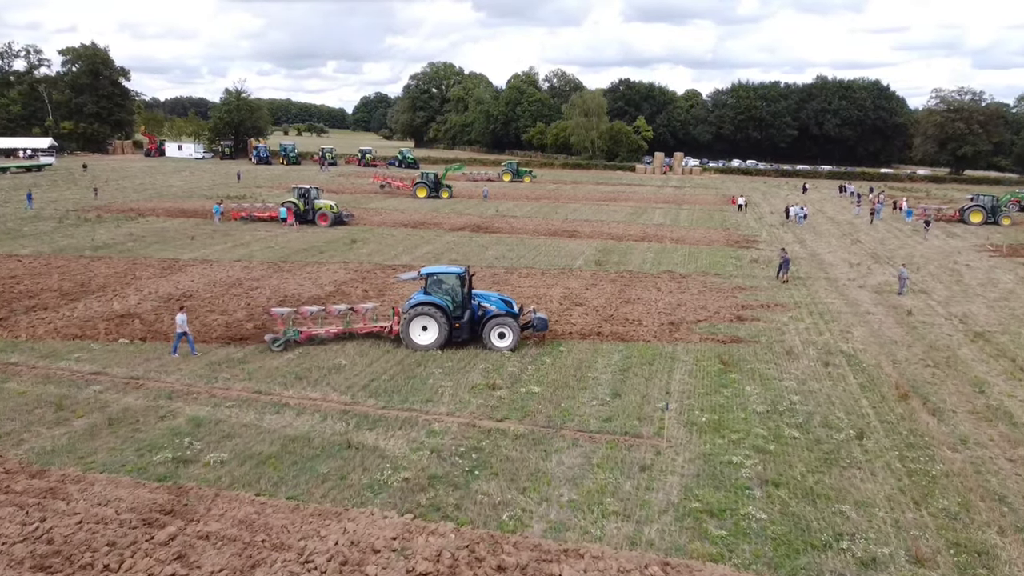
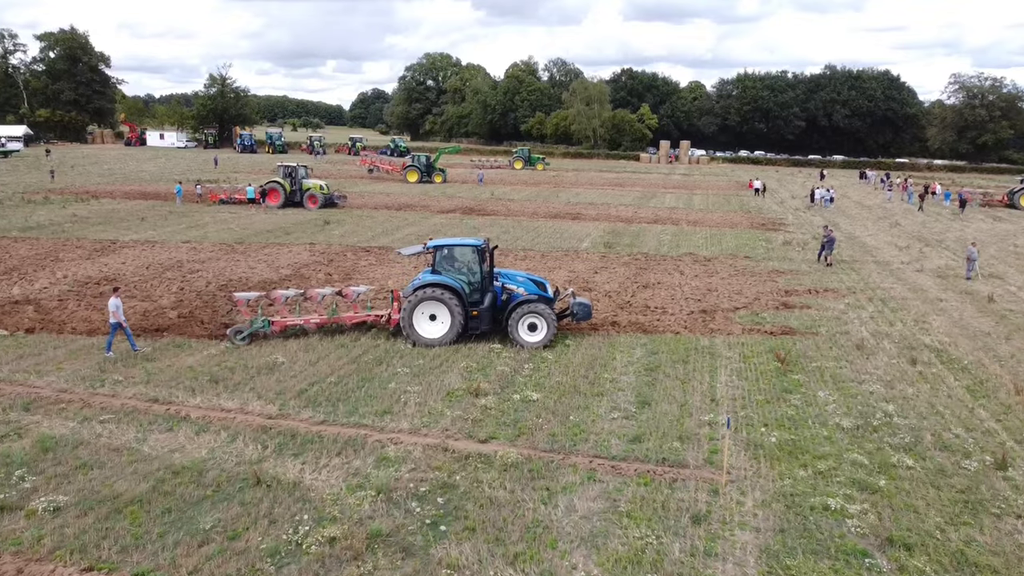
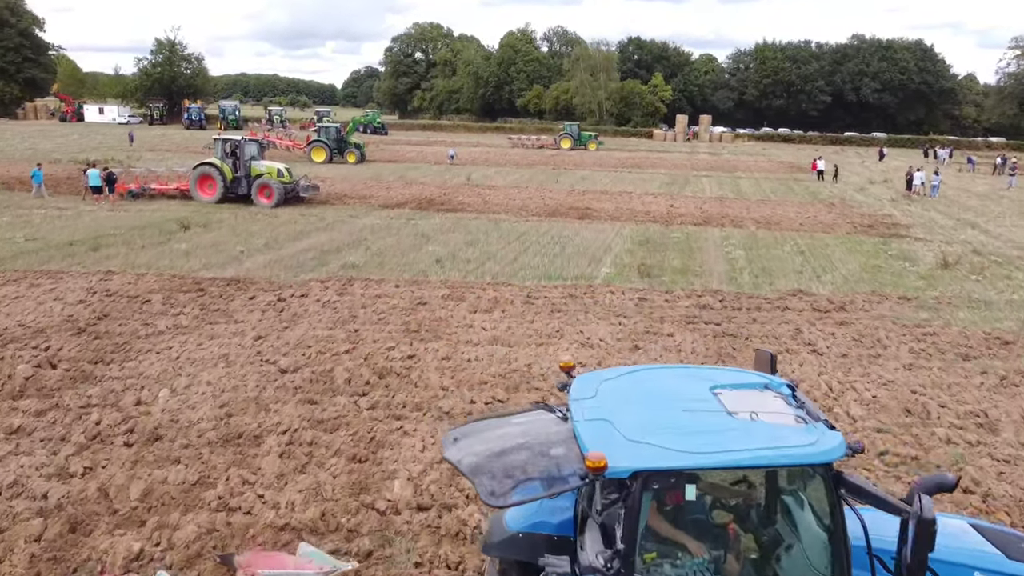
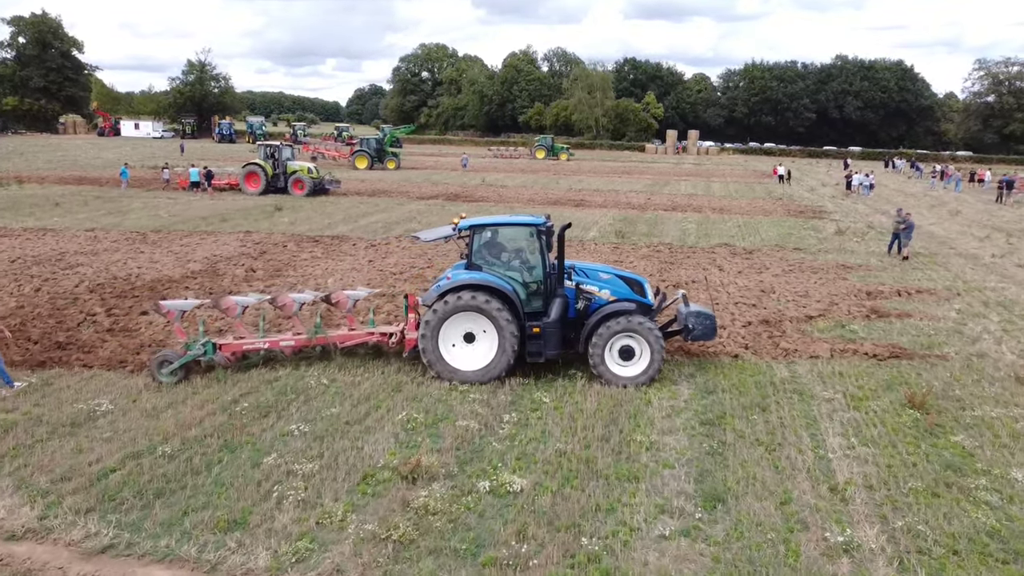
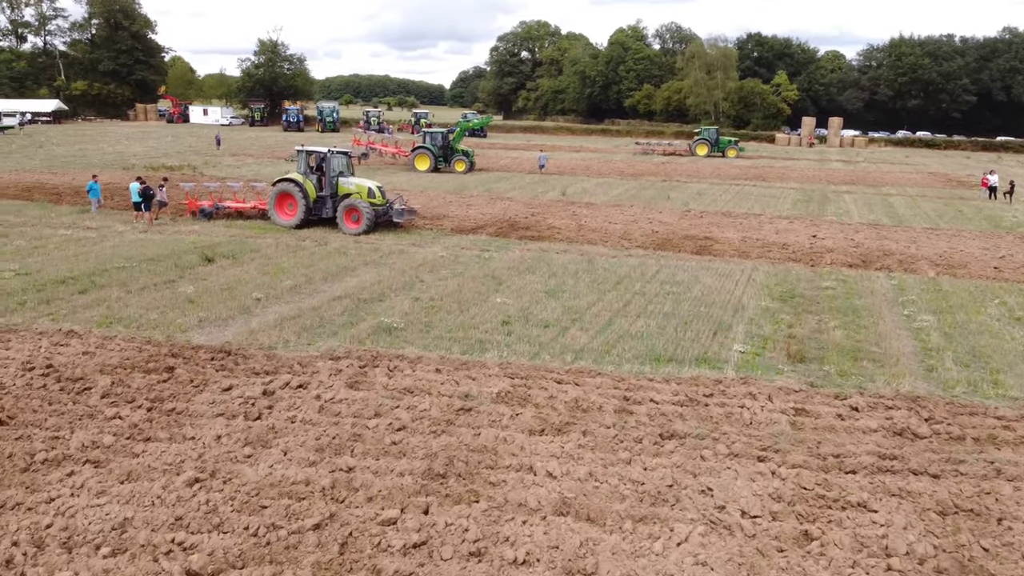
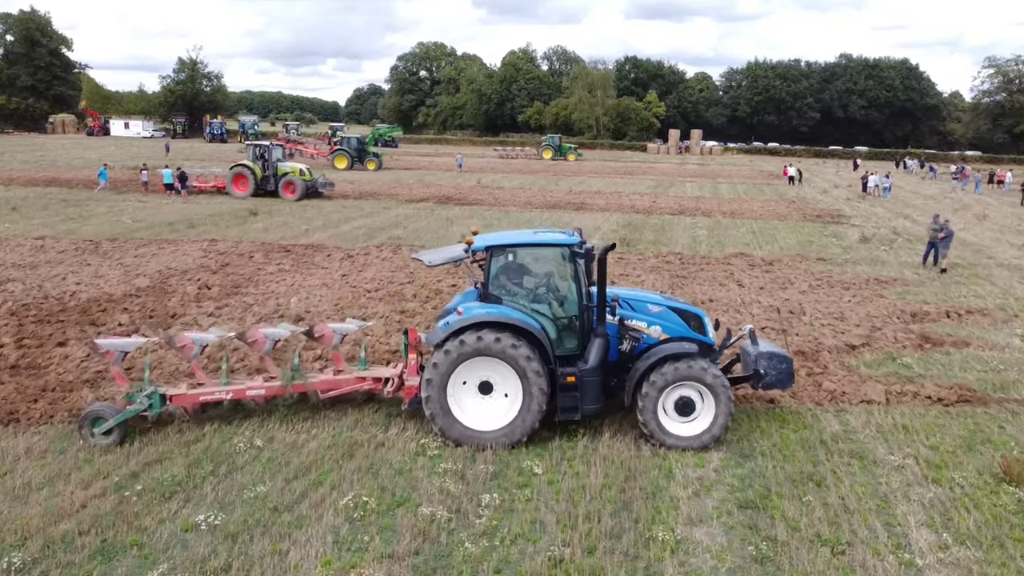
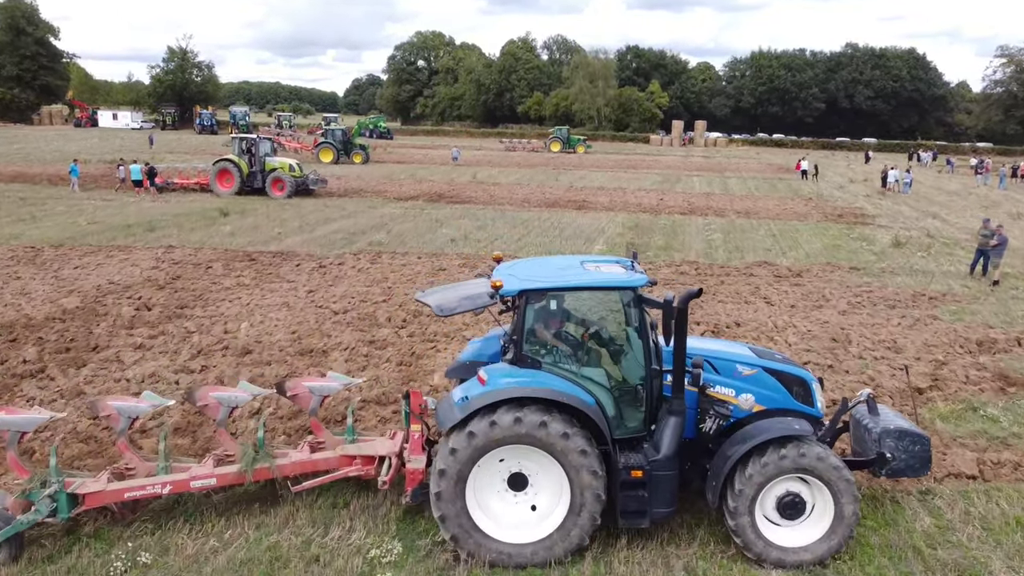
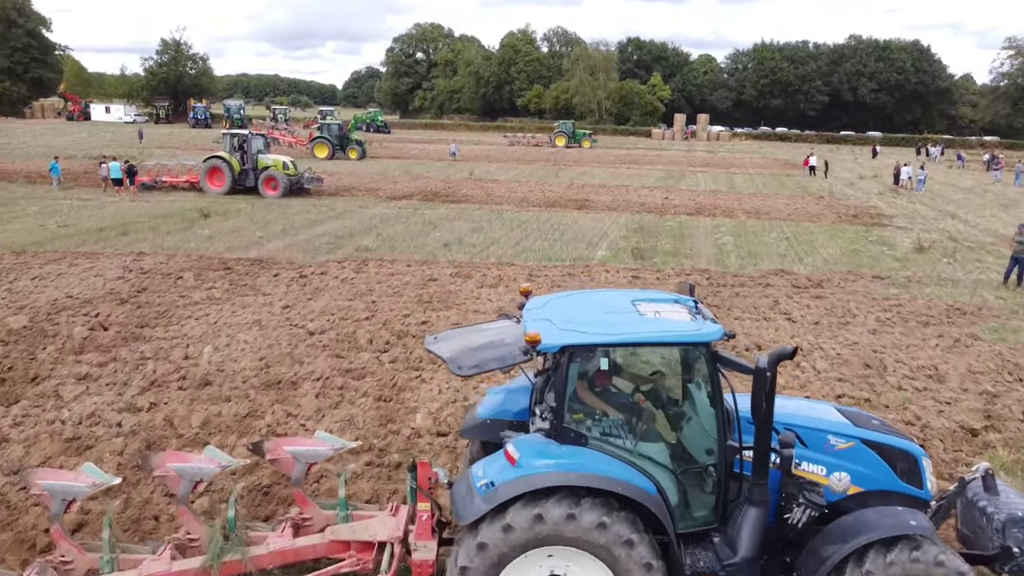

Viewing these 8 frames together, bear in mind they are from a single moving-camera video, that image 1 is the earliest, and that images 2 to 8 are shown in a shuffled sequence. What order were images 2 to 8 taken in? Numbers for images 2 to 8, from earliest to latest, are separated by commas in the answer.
2, 4, 6, 7, 8, 3, 5
